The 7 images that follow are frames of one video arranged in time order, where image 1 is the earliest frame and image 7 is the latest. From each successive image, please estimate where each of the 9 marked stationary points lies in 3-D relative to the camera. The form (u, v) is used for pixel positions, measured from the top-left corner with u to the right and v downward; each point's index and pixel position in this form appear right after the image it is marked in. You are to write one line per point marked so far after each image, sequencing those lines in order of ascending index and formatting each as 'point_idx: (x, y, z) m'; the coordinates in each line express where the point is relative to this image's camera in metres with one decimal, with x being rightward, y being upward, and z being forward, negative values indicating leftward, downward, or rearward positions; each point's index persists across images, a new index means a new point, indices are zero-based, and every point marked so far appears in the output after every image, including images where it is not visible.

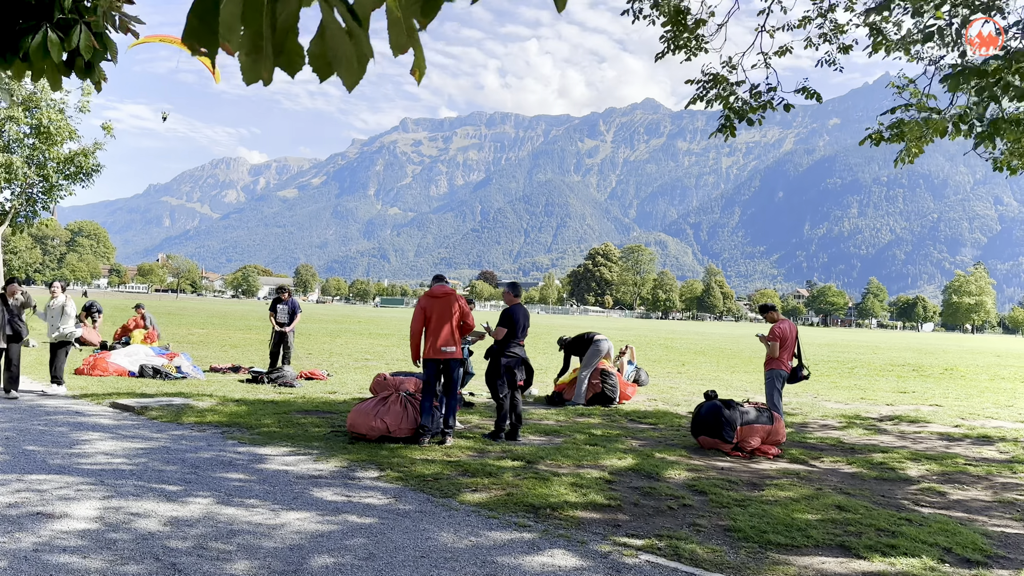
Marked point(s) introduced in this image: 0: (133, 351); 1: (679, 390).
0: (-9.1, -1.5, +16.8) m
1: (+4.2, -2.6, +17.4) m
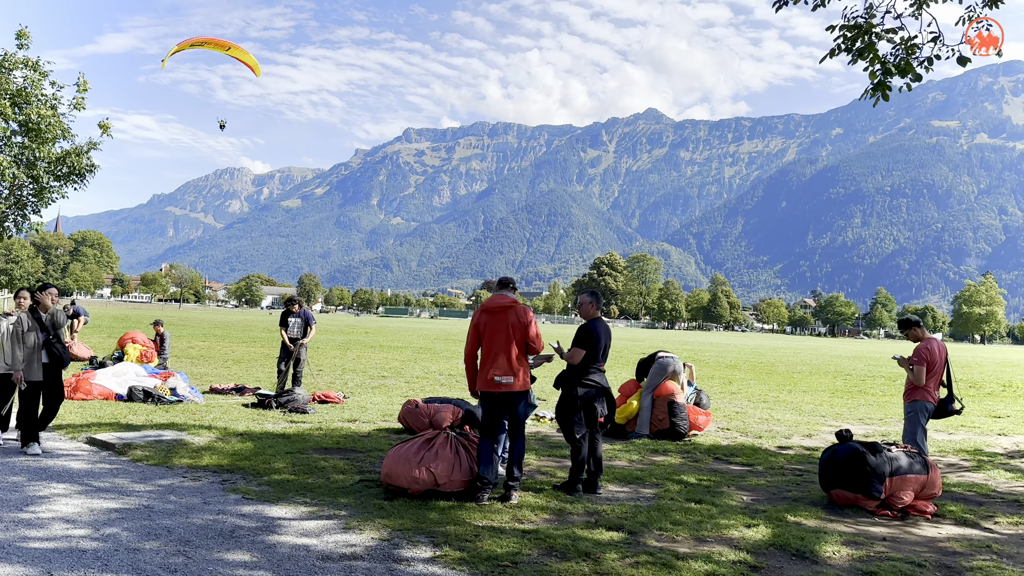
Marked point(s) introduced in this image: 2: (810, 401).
0: (-8.2, -1.7, +14.6) m
1: (+5.2, -2.8, +15.1) m
2: (+8.4, -3.2, +19.4) m
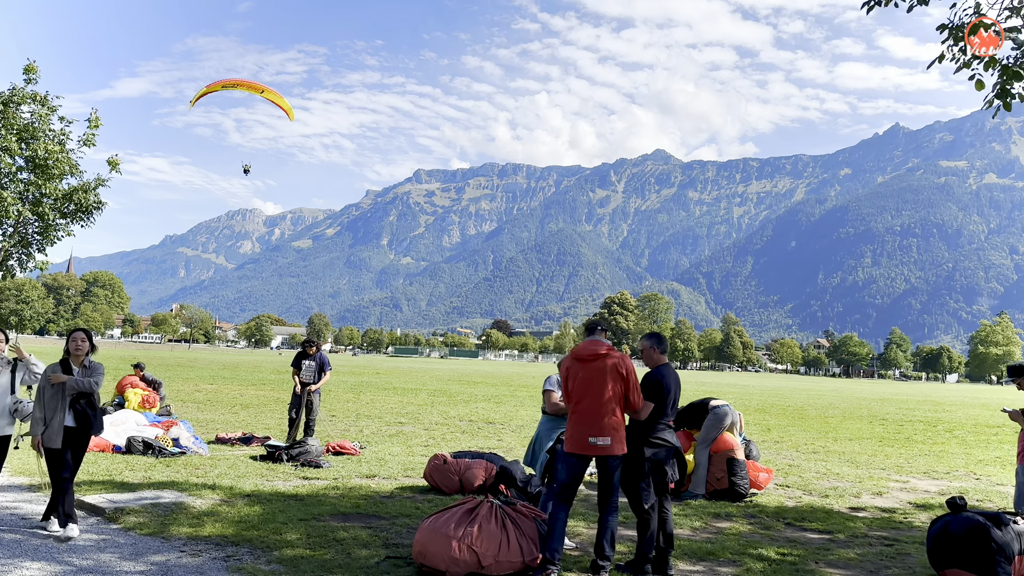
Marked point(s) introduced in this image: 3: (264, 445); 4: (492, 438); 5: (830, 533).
0: (-7.6, -2.5, +13.4) m
1: (+5.8, -3.6, +13.7) m
2: (+9.1, -4.2, +18.0) m
3: (-4.8, -3.1, +13.4) m
4: (-0.5, -3.8, +17.5) m
5: (+4.2, -3.2, +9.2) m
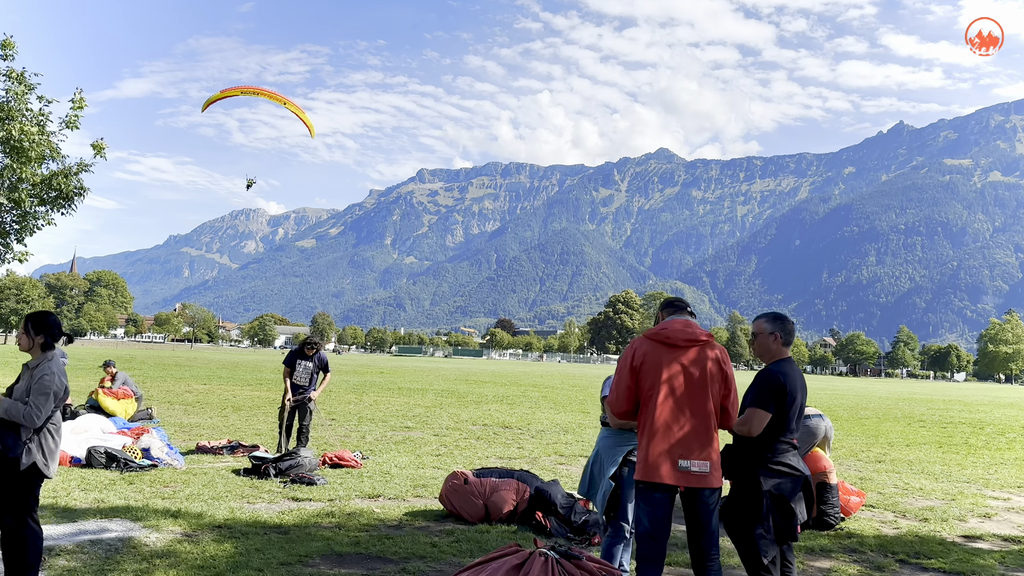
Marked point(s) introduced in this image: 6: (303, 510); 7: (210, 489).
0: (-7.1, -2.3, +11.5) m
1: (+6.2, -3.3, +11.7) m
2: (+9.5, -3.9, +16.0) m
3: (-4.3, -2.8, +11.4) m
4: (0.0, -3.5, +15.5) m
5: (+4.6, -2.9, +7.1) m
6: (-2.7, -2.8, +9.0) m
7: (-4.2, -2.8, +9.7) m
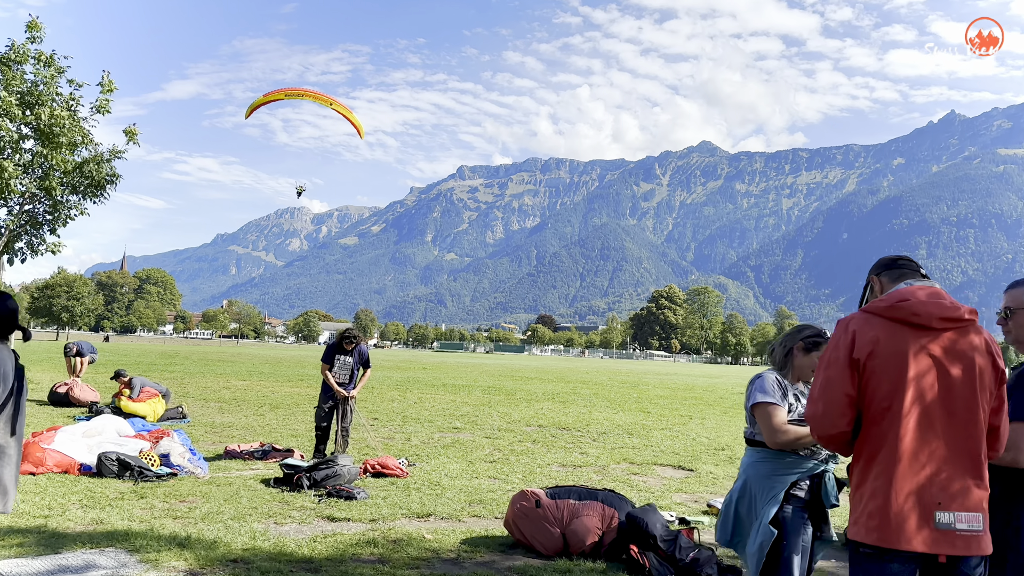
0: (-6.1, -2.0, +10.2) m
1: (+7.2, -3.0, +9.7) m
2: (+10.8, -3.6, +13.7) m
3: (-3.3, -2.6, +10.0) m
4: (+1.2, -3.2, +13.8) m
5: (+5.3, -2.7, +5.2) m
6: (-1.8, -2.6, +7.4) m
7: (-3.3, -2.6, +8.3) m
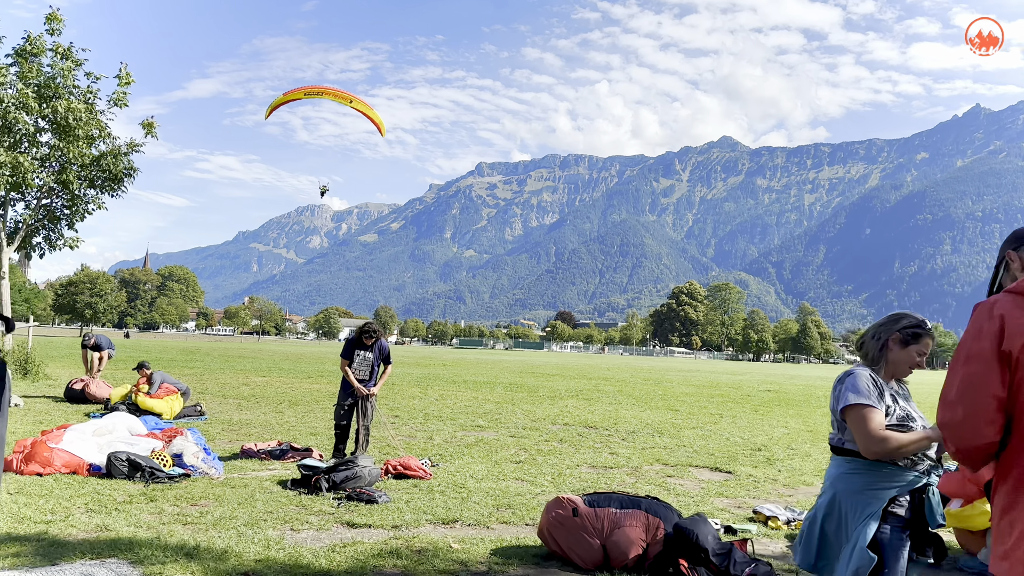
0: (-5.7, -1.9, +9.8) m
1: (+7.6, -2.9, +8.9) m
2: (+11.3, -3.4, +12.8) m
3: (-2.9, -2.4, +9.5) m
4: (+1.7, -3.1, +13.2) m
5: (+5.6, -2.6, +4.5) m
6: (-1.5, -2.5, +6.9) m
7: (-2.9, -2.5, +7.8) m
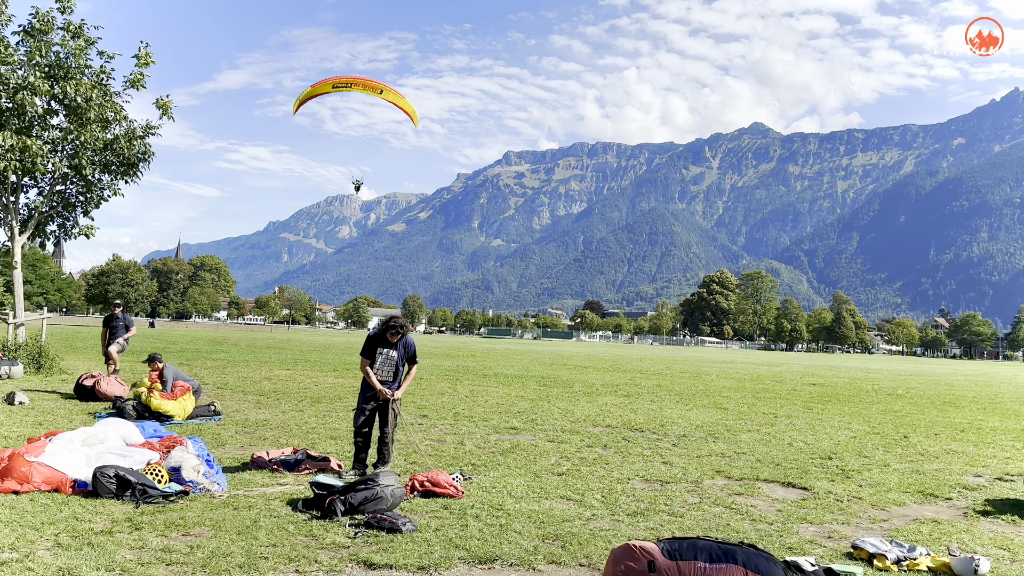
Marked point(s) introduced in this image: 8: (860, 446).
0: (-5.2, -1.8, +8.6) m
1: (+8.1, -2.8, +7.2) m
2: (+11.9, -3.2, +11.0) m
3: (-2.4, -2.3, +8.3) m
4: (+2.4, -2.9, +11.7) m
5: (+5.9, -2.5, +2.9) m
6: (-1.0, -2.4, +5.6) m
7: (-2.5, -2.4, +6.6) m
8: (+7.1, -3.2, +14.3) m
